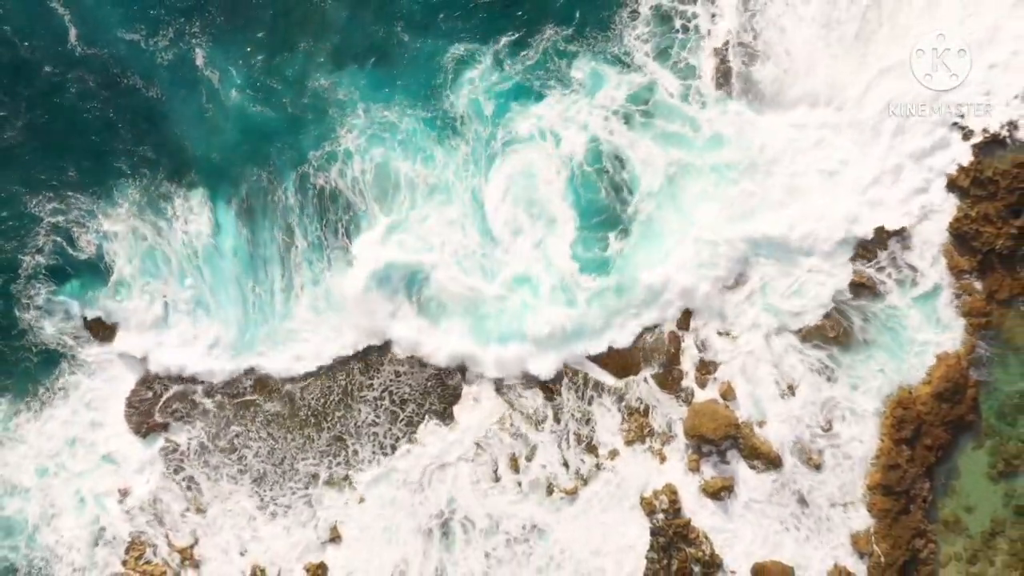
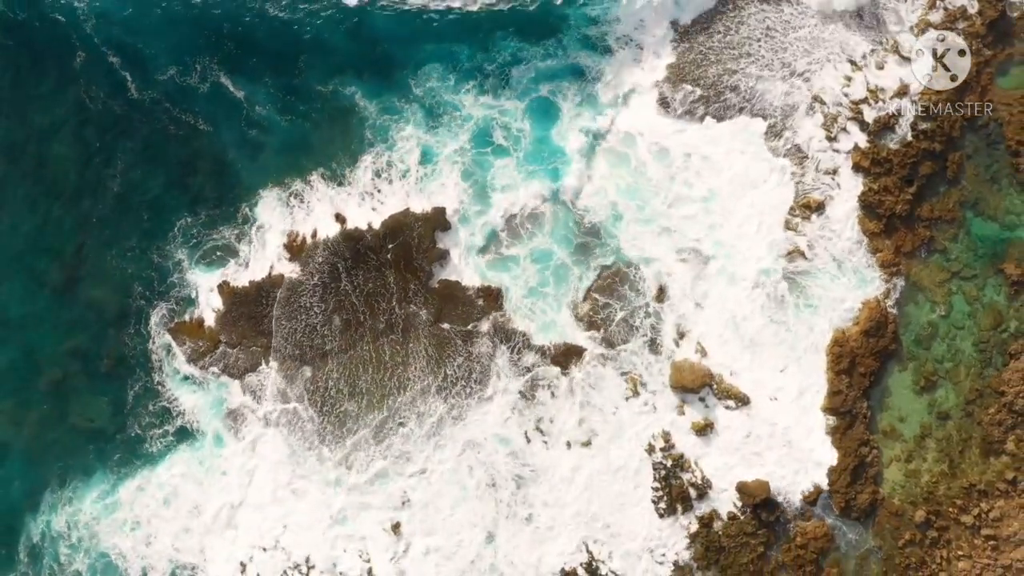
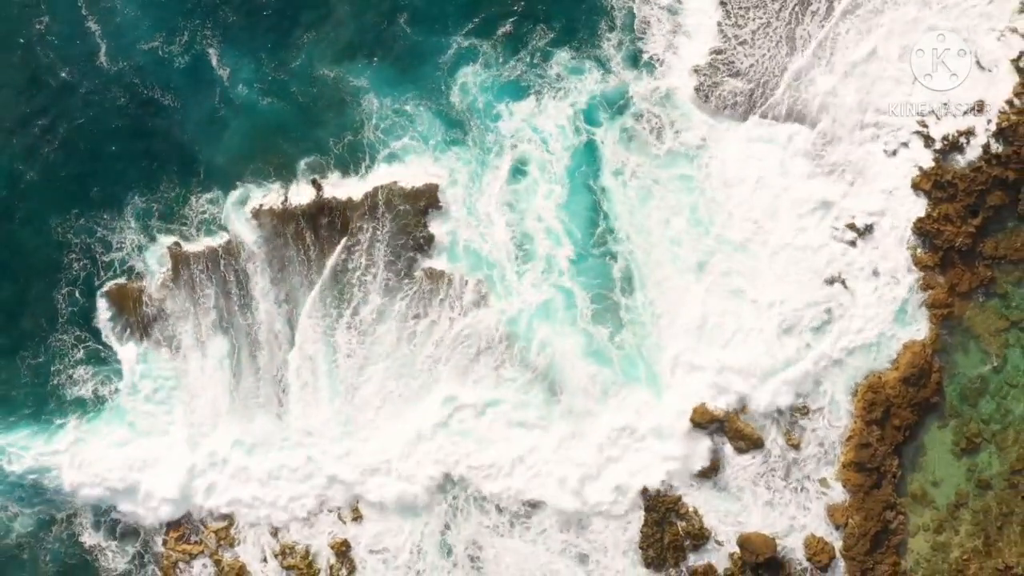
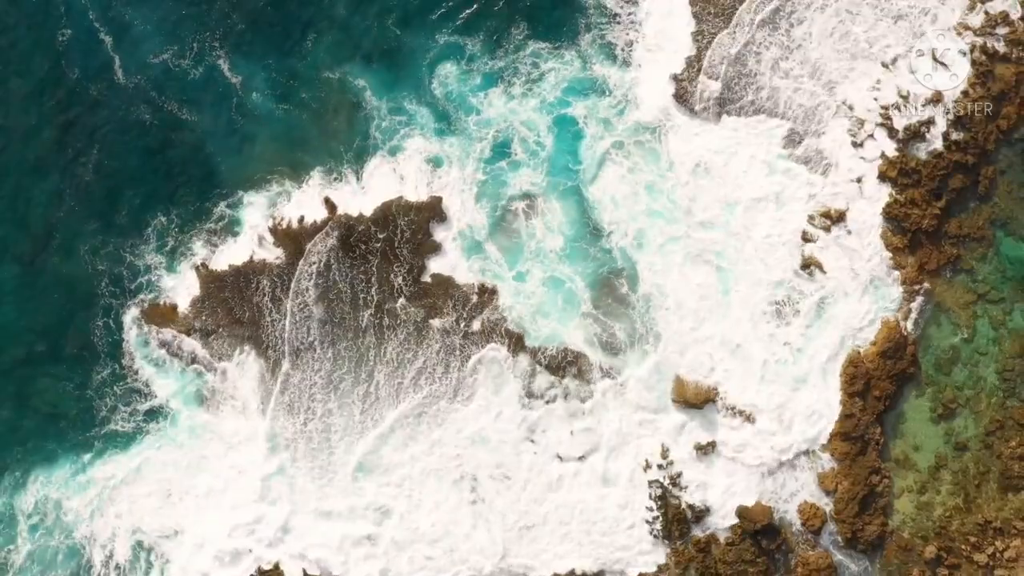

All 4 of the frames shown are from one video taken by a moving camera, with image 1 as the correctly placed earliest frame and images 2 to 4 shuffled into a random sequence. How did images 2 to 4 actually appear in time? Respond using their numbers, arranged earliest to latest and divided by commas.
3, 4, 2
